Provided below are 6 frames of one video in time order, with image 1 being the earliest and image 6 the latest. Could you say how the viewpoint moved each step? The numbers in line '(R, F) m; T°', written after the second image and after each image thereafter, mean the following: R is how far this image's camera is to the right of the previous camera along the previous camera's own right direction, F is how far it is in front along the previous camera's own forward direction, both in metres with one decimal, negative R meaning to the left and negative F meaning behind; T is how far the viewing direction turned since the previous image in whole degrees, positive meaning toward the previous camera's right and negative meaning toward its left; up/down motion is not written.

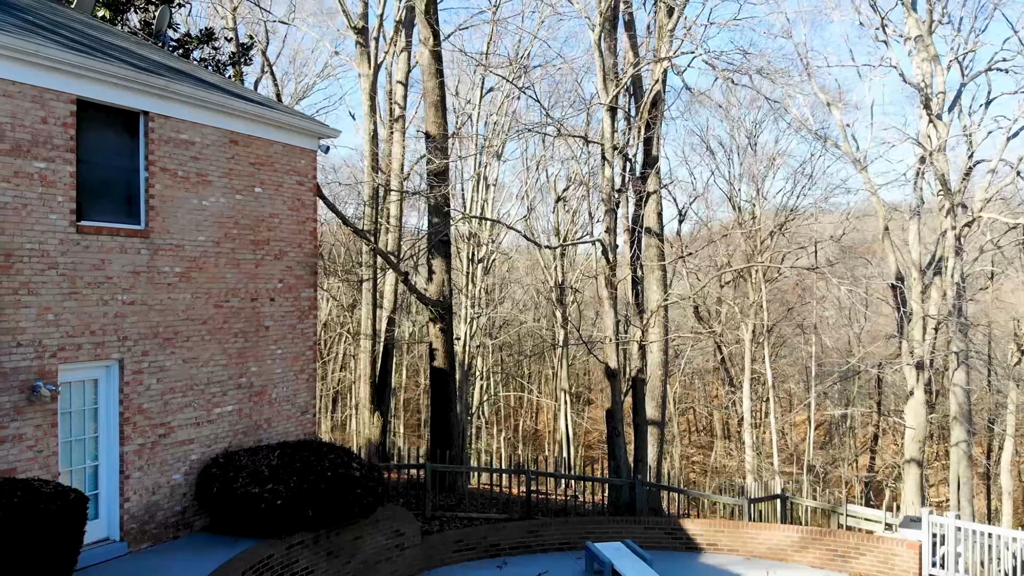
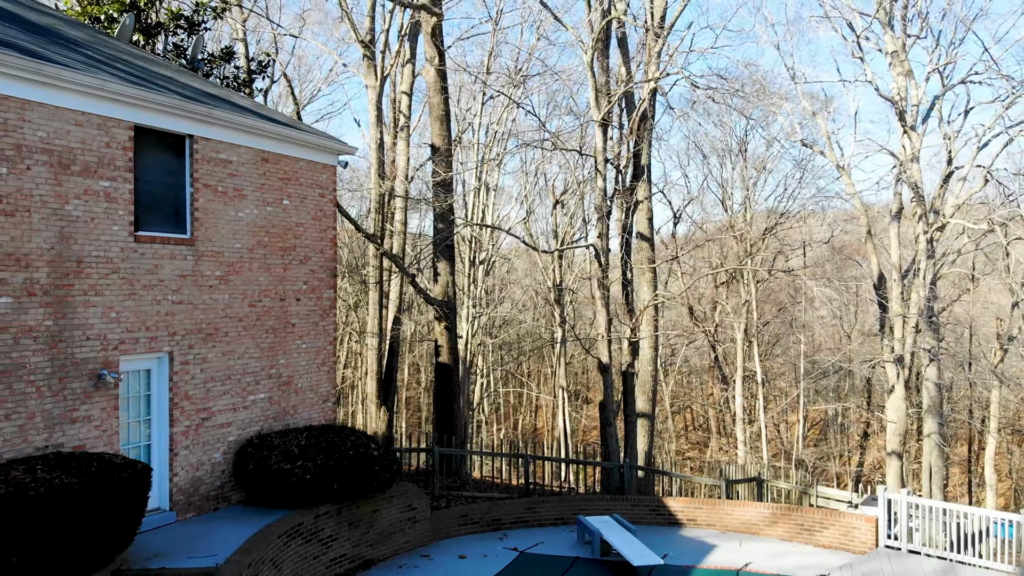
(0.0, -1.2) m; 0°
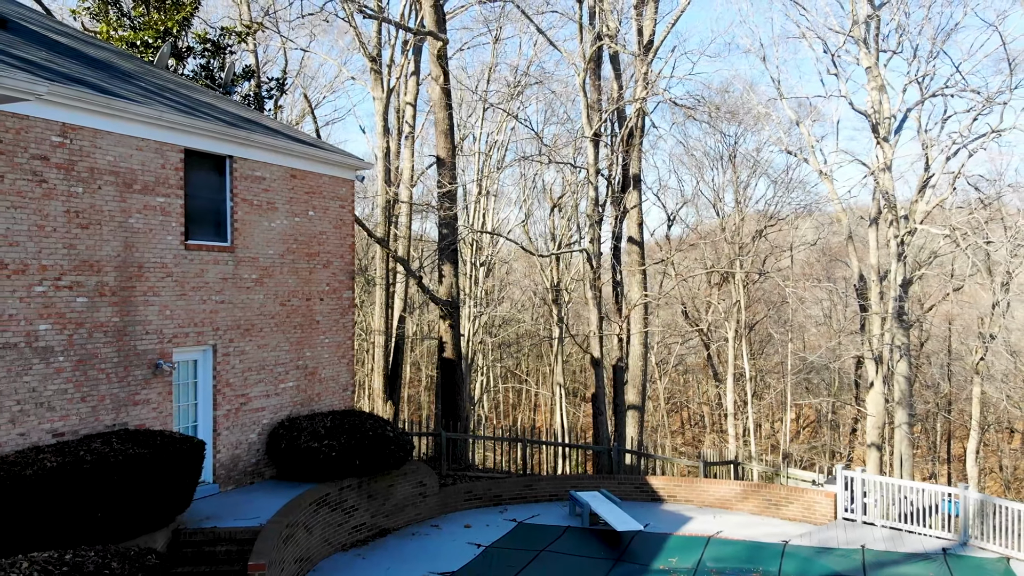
(0.0, -1.4) m; 0°
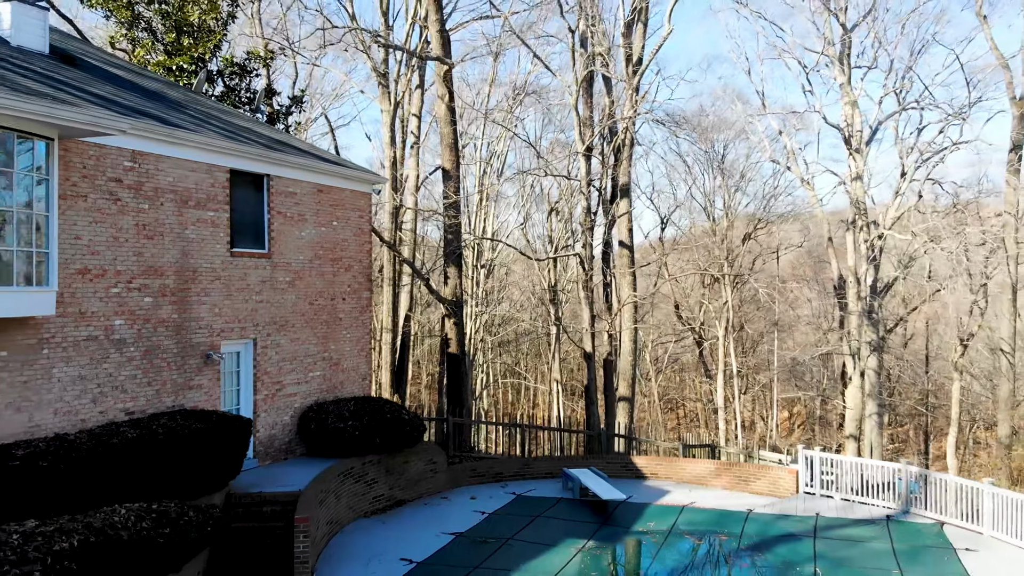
(0.0, -1.7) m; 0°
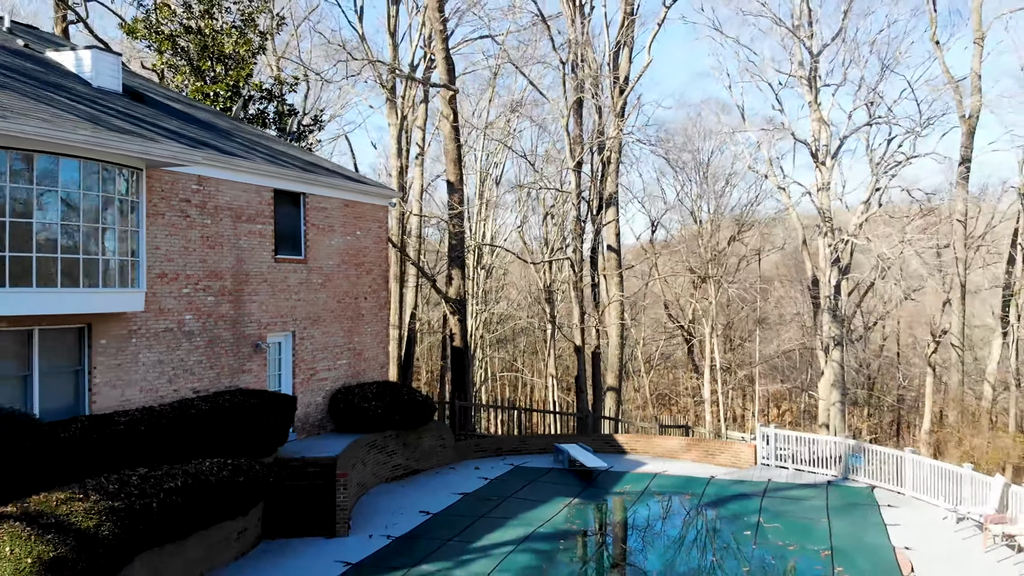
(0.0, -2.3) m; 0°
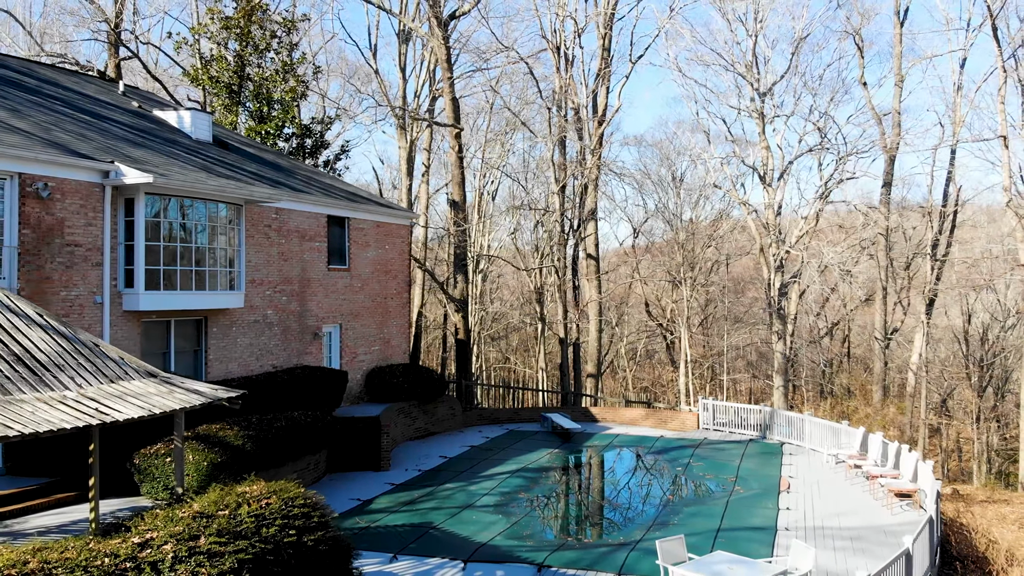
(-0.1, -4.6) m; 0°
